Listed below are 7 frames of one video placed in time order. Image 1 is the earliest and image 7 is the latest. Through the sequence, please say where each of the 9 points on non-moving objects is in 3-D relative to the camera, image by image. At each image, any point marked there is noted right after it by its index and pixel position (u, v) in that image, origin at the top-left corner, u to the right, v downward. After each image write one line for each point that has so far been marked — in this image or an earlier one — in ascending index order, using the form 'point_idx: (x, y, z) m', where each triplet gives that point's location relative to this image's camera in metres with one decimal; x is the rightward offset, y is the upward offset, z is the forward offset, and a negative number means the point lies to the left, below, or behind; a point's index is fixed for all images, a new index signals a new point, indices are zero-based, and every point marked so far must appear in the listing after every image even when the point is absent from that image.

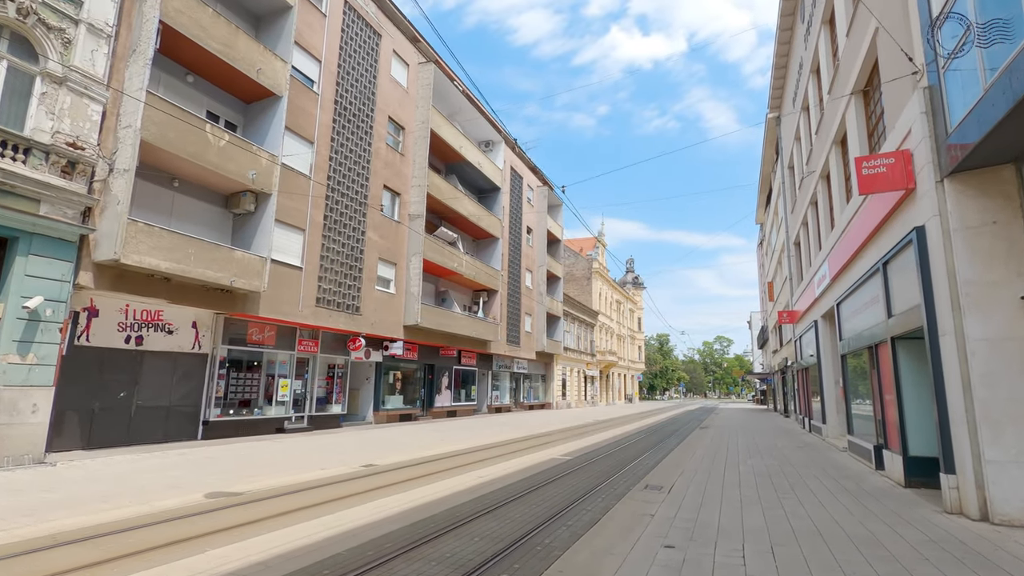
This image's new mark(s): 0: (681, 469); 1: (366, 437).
0: (+3.6, -3.8, +11.1) m
1: (-4.4, -4.6, +16.3) m
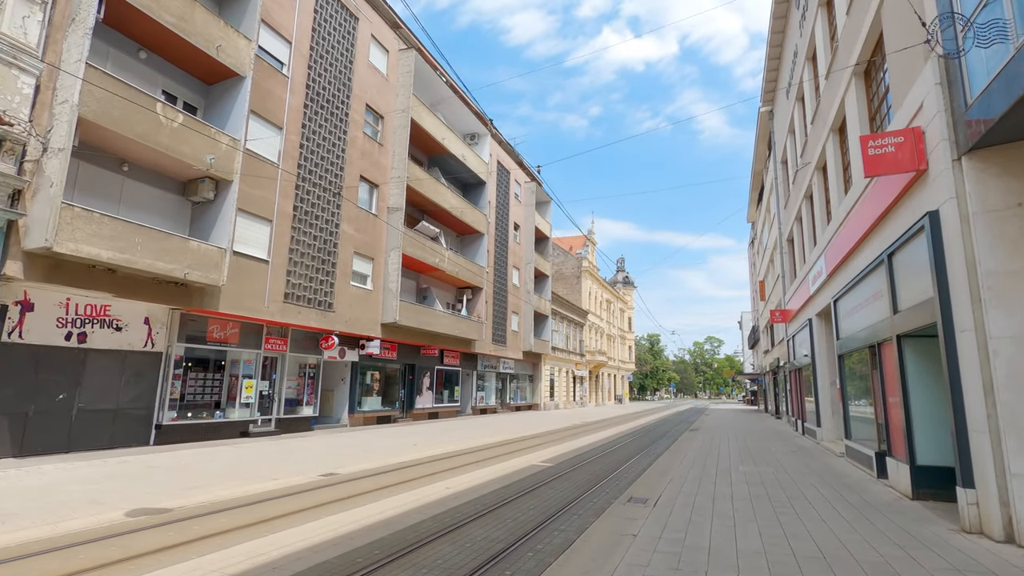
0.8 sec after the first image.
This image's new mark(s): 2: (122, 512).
0: (+3.1, -3.7, +10.3) m
1: (-5.0, -4.4, +15.3) m
2: (-4.9, -2.8, +6.7) m
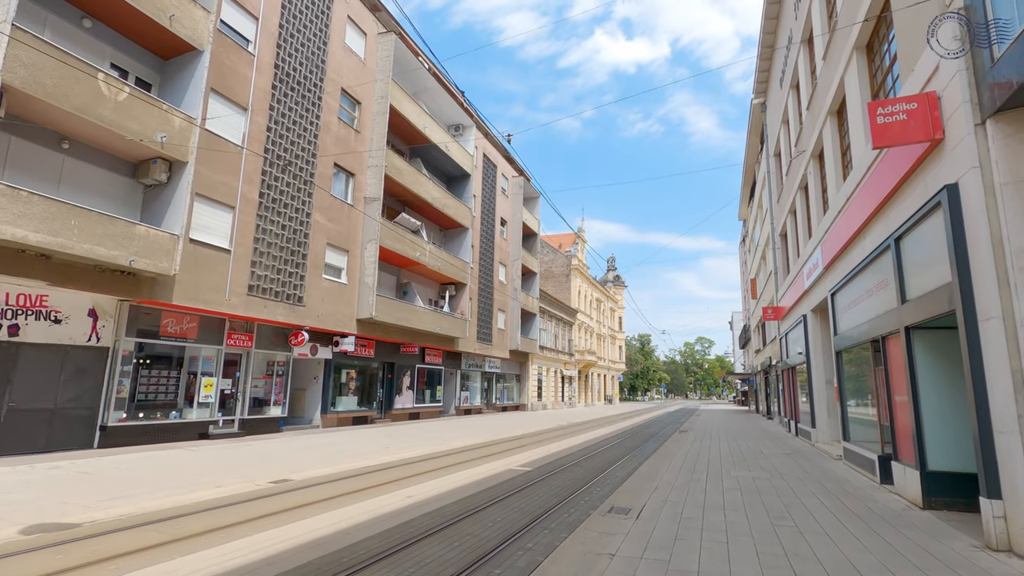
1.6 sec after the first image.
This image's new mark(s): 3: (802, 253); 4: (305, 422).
0: (+2.6, -3.5, +9.5) m
1: (-5.6, -4.2, +14.4) m
2: (-5.4, -2.6, +5.7) m
3: (+9.3, +1.1, +16.9) m
4: (-6.9, -4.5, +17.7) m
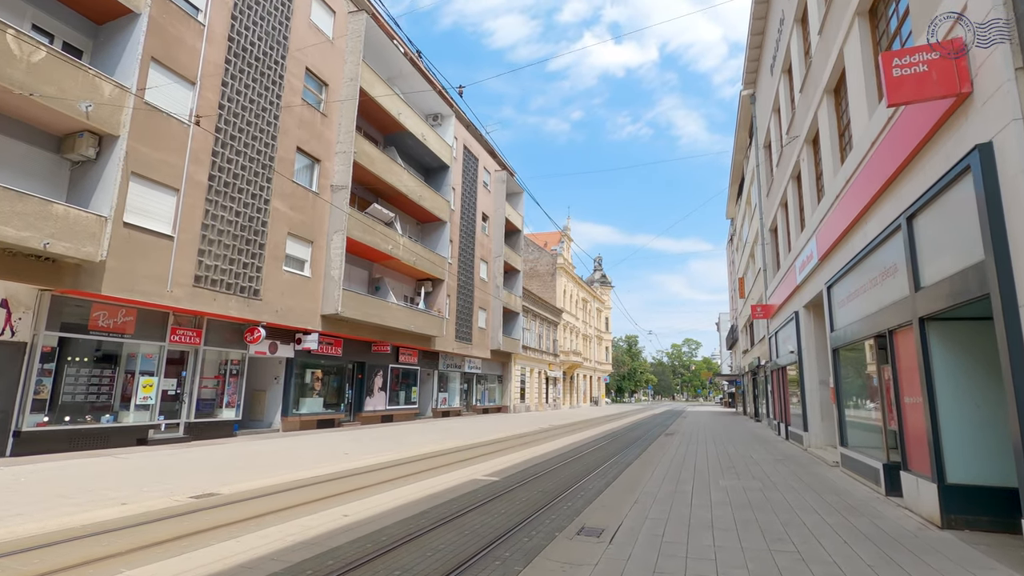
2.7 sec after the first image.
0: (+2.0, -3.3, +8.4) m
1: (-6.3, -4.0, +13.1) m
2: (-5.9, -2.4, +4.5) m
3: (+8.6, +1.2, +16.0) m
4: (-7.7, -4.3, +16.4) m
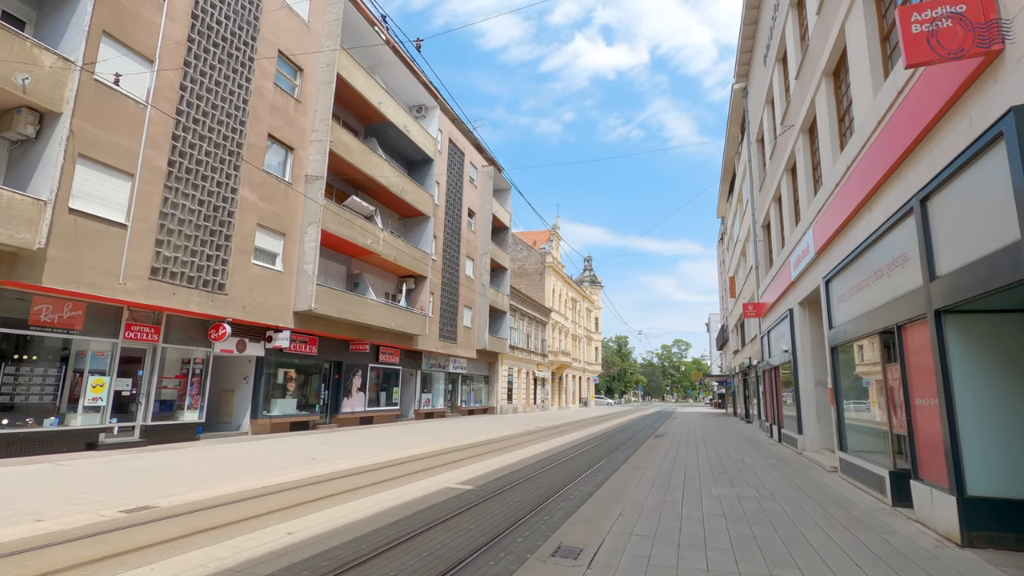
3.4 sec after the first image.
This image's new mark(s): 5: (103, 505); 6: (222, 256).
0: (+1.6, -3.2, +7.7) m
1: (-6.8, -3.8, +12.3) m
2: (-6.2, -2.2, +3.6) m
3: (+8.1, +1.3, +15.4) m
4: (-8.3, -4.1, +15.5) m
5: (-5.4, -2.9, +7.0) m
6: (-7.6, +0.8, +13.9) m
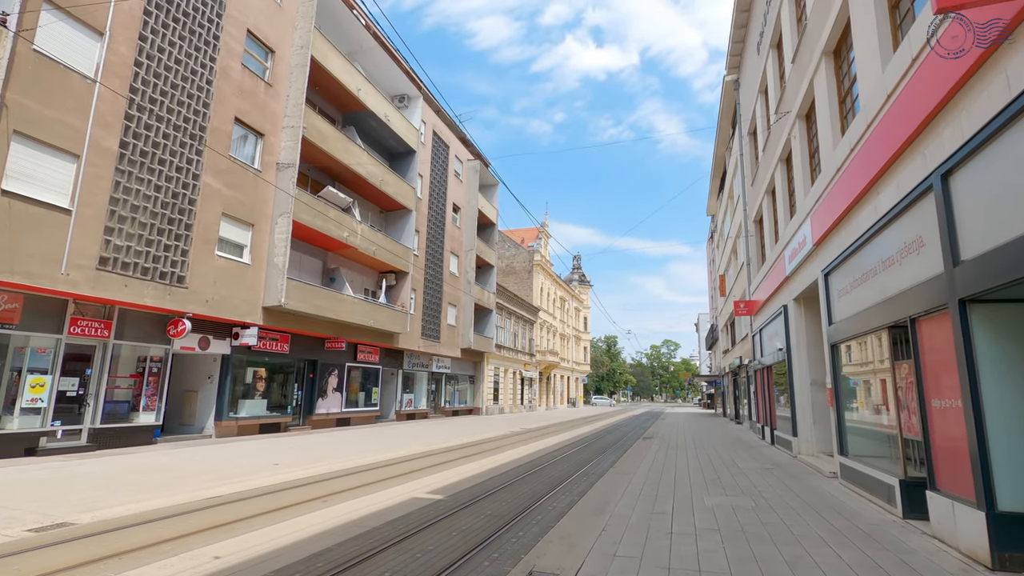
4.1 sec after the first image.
0: (+1.2, -3.0, +6.9) m
1: (-7.2, -3.7, +11.3) m
2: (-6.5, -2.0, +2.7) m
3: (+7.6, +1.5, +14.8) m
4: (-8.8, -3.9, +14.6) m
5: (-5.8, -2.7, +6.1) m
6: (-8.1, +1.0, +12.9) m
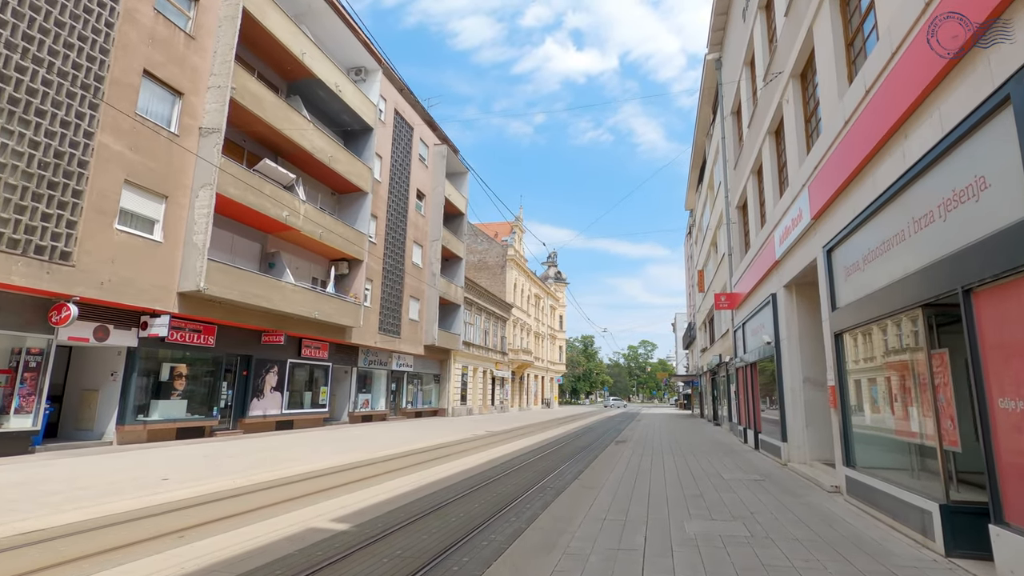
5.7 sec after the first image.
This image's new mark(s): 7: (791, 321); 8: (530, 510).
0: (+0.4, -2.6, +5.1) m
1: (-8.2, -3.2, +9.2) m
2: (-7.1, -1.6, +0.6) m
3: (+6.5, +1.8, +13.3) m
4: (-9.9, -3.5, +12.4) m
5: (-6.5, -2.3, +4.1) m
6: (-9.1, +1.5, +10.8) m
7: (+6.1, -0.7, +11.3) m
8: (+0.2, -3.1, +7.2) m
